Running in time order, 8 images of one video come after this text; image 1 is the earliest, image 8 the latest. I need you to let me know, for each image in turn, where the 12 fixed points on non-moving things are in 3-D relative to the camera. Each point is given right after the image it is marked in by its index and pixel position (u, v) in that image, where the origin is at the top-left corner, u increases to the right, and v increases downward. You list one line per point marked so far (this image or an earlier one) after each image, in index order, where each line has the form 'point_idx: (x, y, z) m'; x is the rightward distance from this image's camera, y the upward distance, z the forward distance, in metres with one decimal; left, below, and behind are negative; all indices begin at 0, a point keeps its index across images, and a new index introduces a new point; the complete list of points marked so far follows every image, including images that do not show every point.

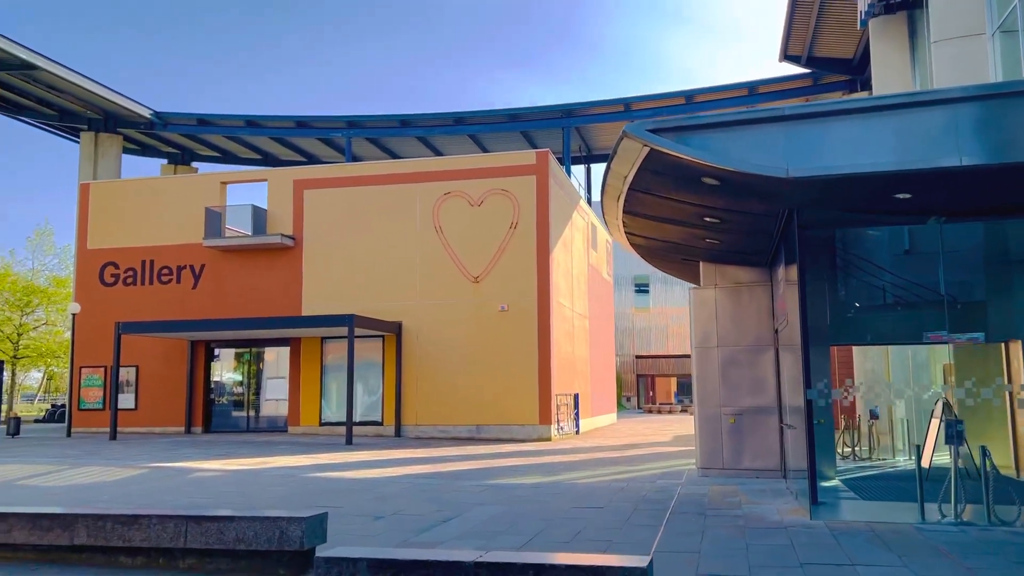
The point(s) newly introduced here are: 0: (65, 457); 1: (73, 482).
0: (-9.6, -3.6, +18.1) m
1: (-7.2, -3.2, +13.7) m
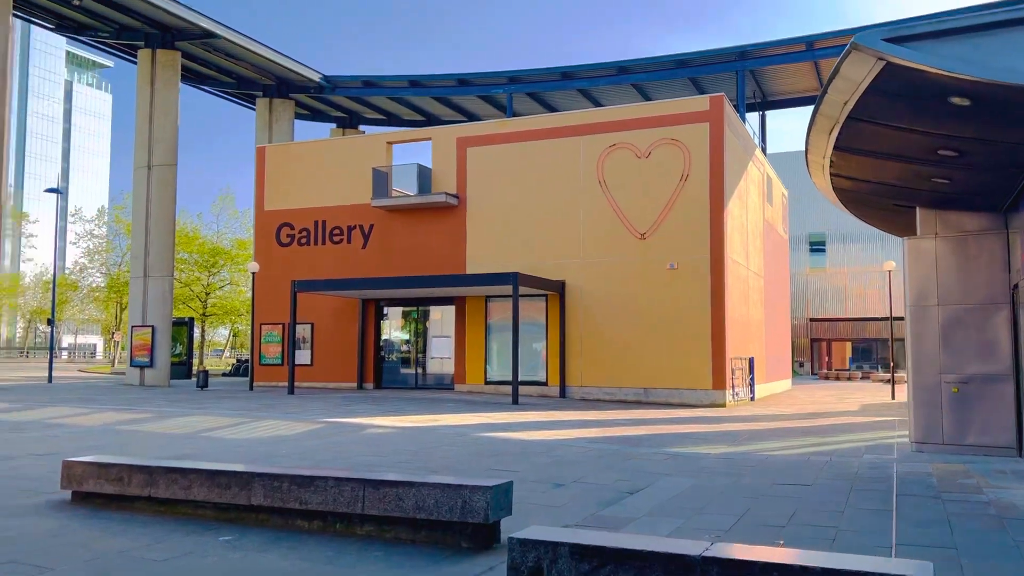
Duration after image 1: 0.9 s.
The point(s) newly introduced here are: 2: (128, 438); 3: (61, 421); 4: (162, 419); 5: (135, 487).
0: (-5.9, -2.7, +18.7) m
1: (-4.3, -2.4, +13.9) m
2: (-6.0, -2.3, +13.1) m
3: (-8.2, -2.4, +15.3) m
4: (-6.7, -2.5, +16.1) m
5: (-3.3, -1.7, +7.3) m
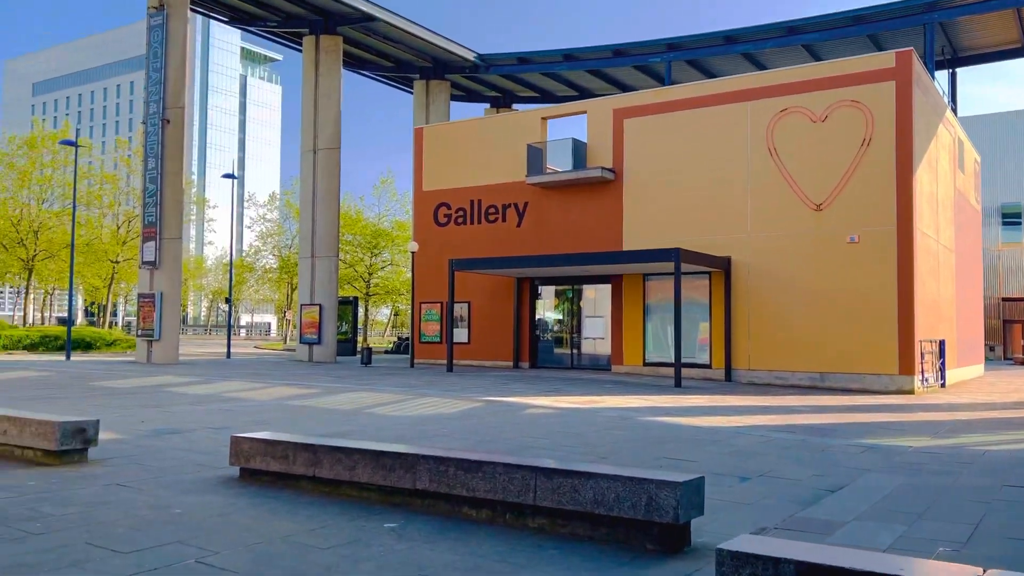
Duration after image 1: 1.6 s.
0: (-2.3, -2.2, +18.7) m
1: (-1.6, -2.1, +13.8) m
2: (-3.4, -2.0, +13.3) m
3: (-5.2, -2.0, +15.8) m
4: (-3.6, -2.1, +16.3) m
5: (-1.8, -1.5, +7.1) m
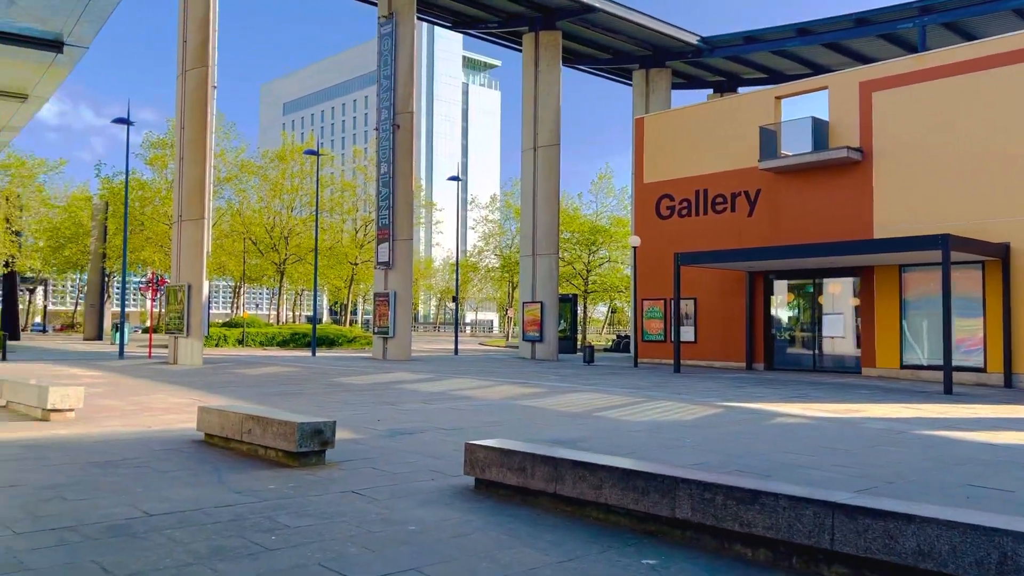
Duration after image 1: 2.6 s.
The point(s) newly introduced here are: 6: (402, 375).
0: (+2.6, -2.1, +17.7) m
1: (+2.1, -2.0, +12.8) m
2: (+0.2, -1.9, +12.7) m
3: (-0.9, -2.0, +15.6) m
4: (+0.8, -2.0, +15.7) m
5: (+0.2, -1.5, +6.4) m
6: (-2.6, -2.0, +19.8) m
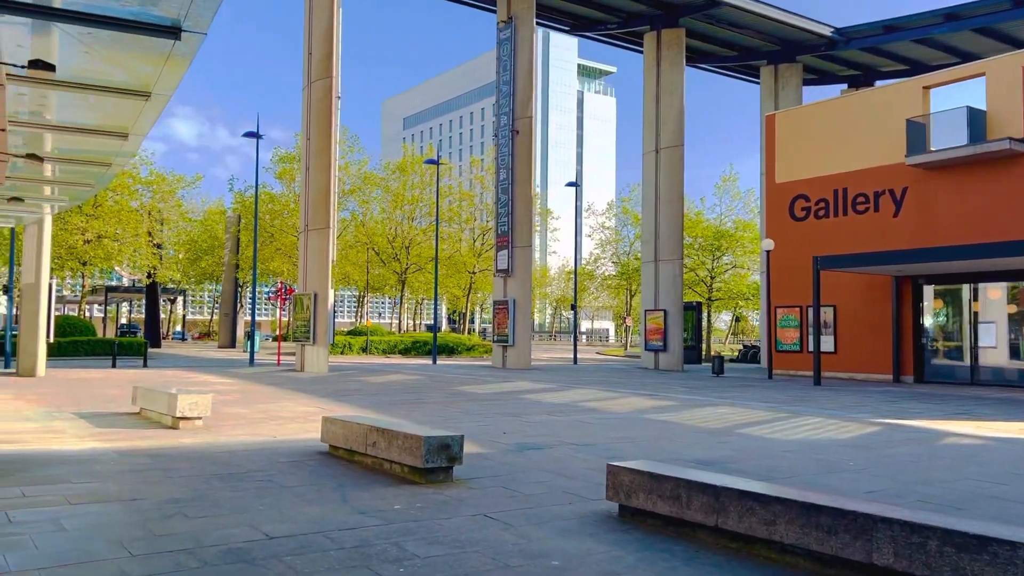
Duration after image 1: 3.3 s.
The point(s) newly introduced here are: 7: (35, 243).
0: (+5.2, -2.2, +16.5) m
1: (+4.0, -2.0, +11.6) m
2: (+2.1, -2.0, +11.9) m
3: (+1.4, -2.1, +14.9) m
4: (+3.1, -2.1, +14.7) m
5: (+1.2, -1.5, +5.5) m
6: (+0.3, -2.2, +19.2) m
7: (-10.2, +0.9, +17.9) m
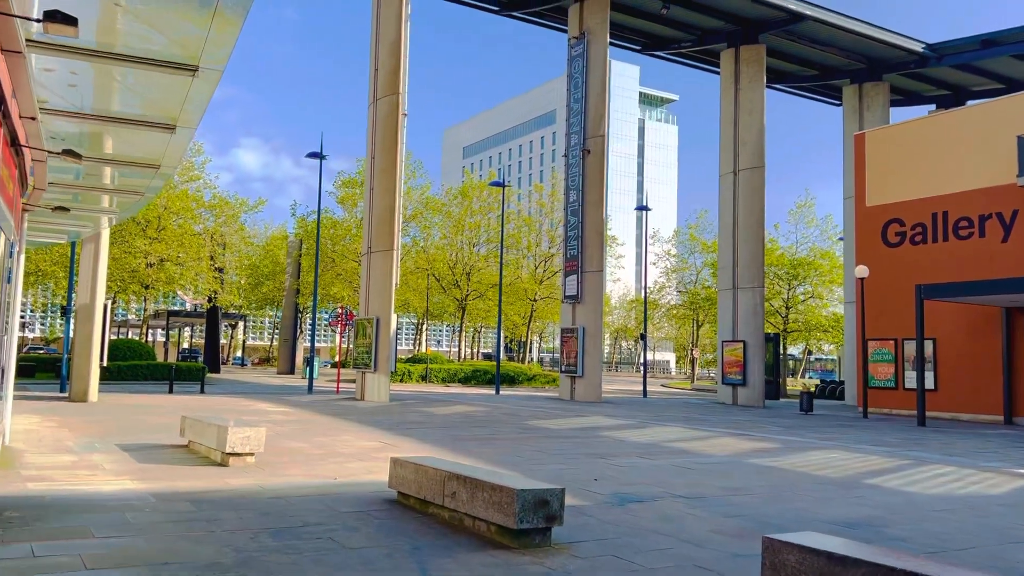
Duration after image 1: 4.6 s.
0: (+6.6, -2.7, +14.7) m
1: (+5.1, -2.4, +9.9) m
2: (+3.2, -2.3, +10.3) m
3: (+2.7, -2.5, +13.3) m
4: (+4.4, -2.6, +13.1) m
5: (+1.9, -1.6, +4.0) m
6: (+1.9, -2.8, +17.8) m
7: (-8.6, +0.5, +17.2) m
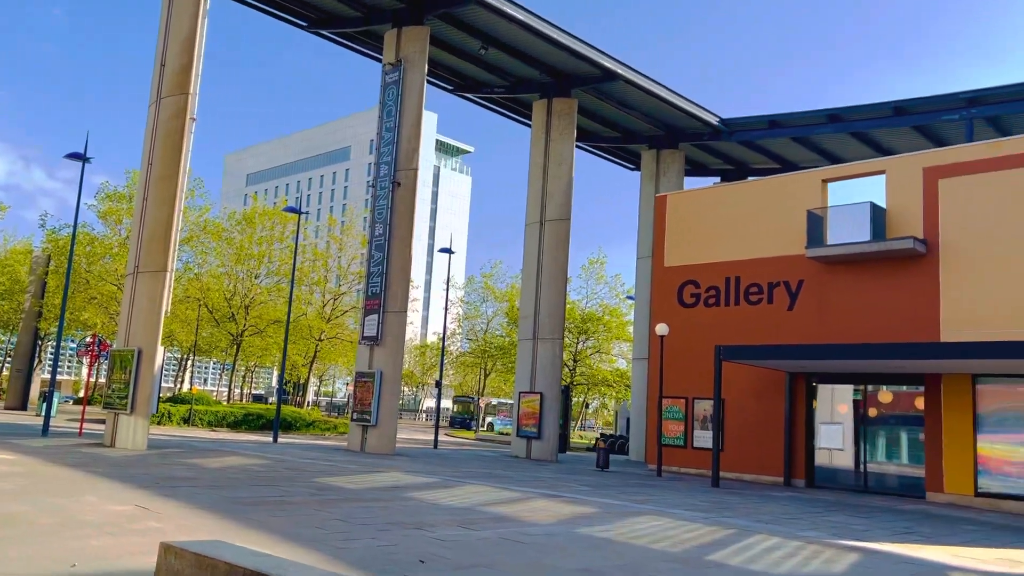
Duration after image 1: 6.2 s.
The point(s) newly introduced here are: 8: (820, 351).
0: (+3.2, -3.7, +14.2) m
1: (+3.0, -3.1, +9.2) m
2: (+1.1, -2.9, +9.1) m
3: (-0.2, -3.2, +11.9) m
4: (+1.5, -3.3, +12.1) m
5: (+1.5, -1.8, +2.8) m
6: (-2.1, -3.6, +16.0) m
7: (-11.9, +0.5, +13.0) m
8: (+7.2, -1.4, +19.6) m
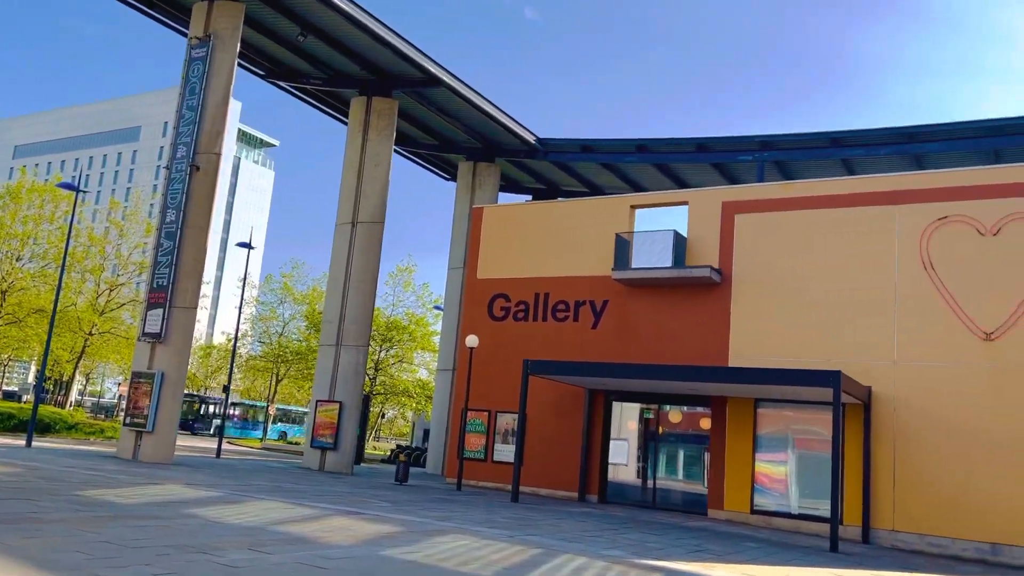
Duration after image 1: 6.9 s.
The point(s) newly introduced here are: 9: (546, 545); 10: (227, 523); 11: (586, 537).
0: (-0.1, -4.0, +13.9) m
1: (+0.9, -3.2, +9.0) m
2: (-0.9, -3.0, +8.5) m
3: (-2.8, -3.1, +10.9) m
4: (-1.2, -3.4, +11.5) m
5: (+1.1, -1.8, +2.5) m
6: (-5.7, -3.4, +14.4) m
7: (-14.2, +1.3, +9.3) m
8: (+2.6, -2.0, +20.1) m
9: (+0.4, -3.7, +12.4) m
10: (-3.7, -3.1, +11.0) m
11: (+1.2, -4.2, +14.3) m
